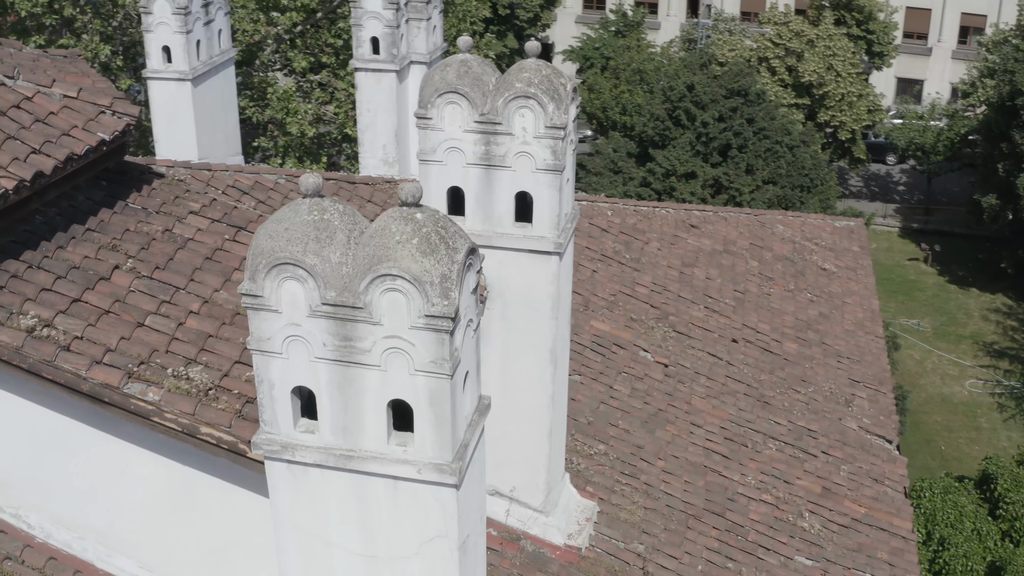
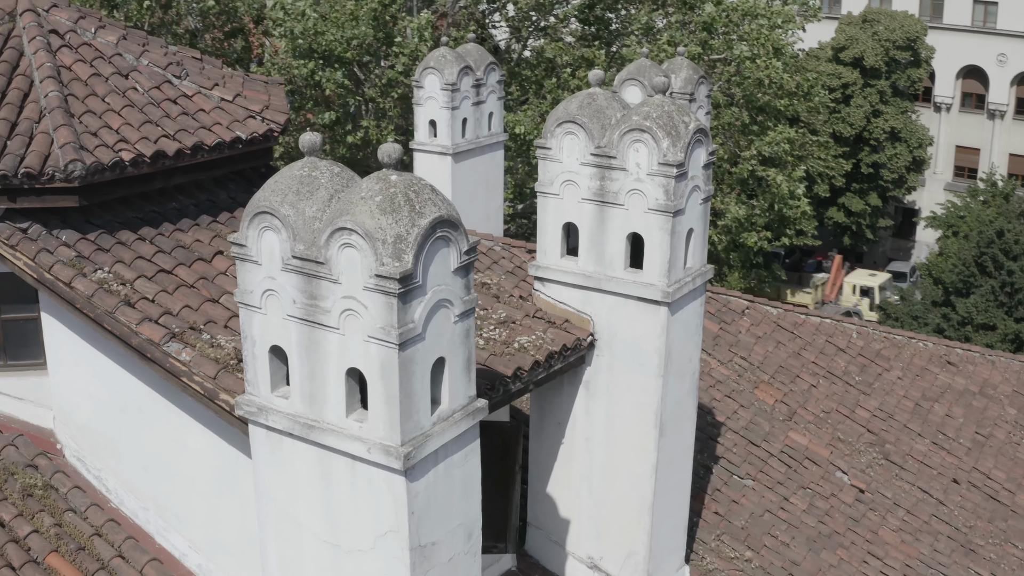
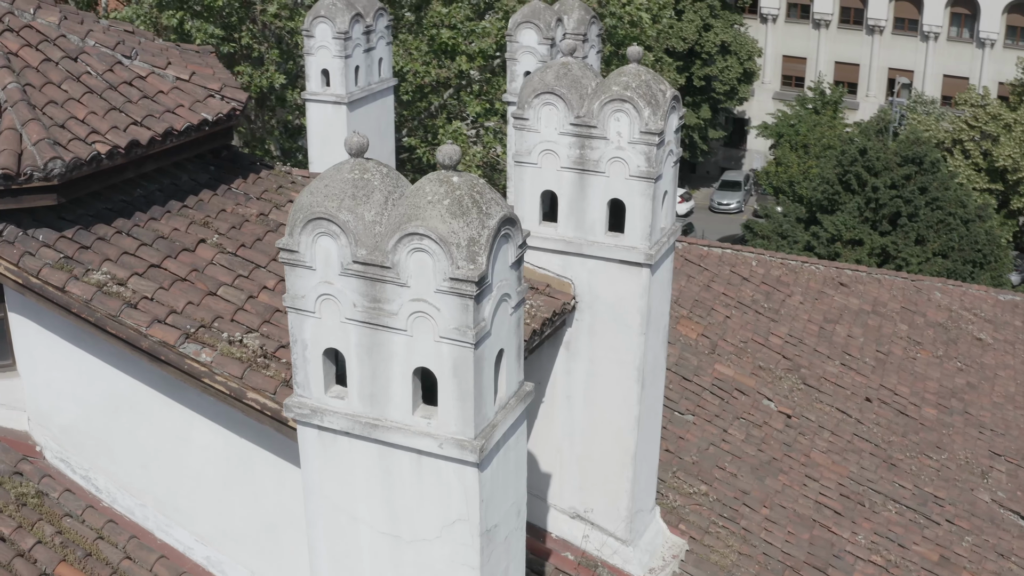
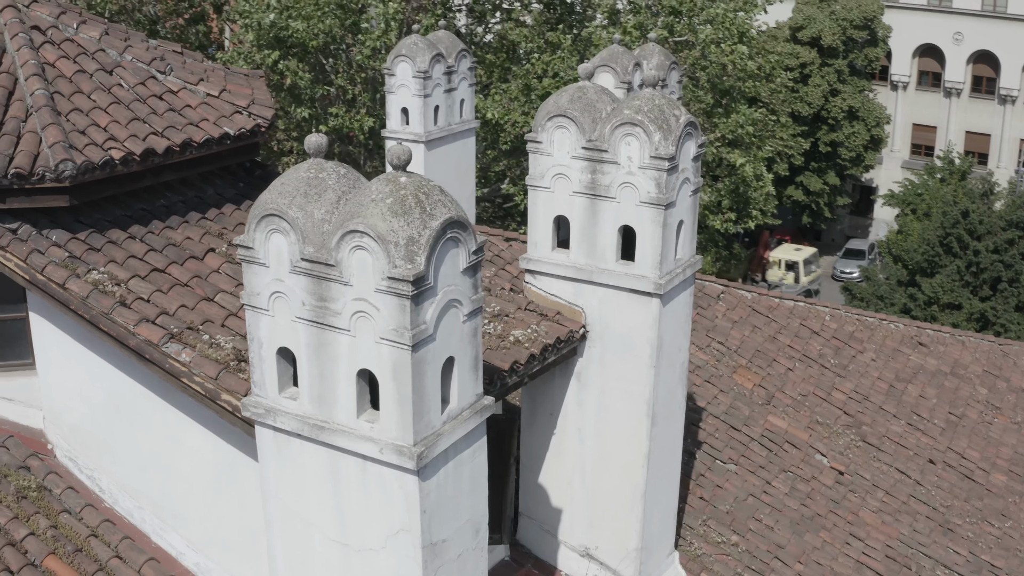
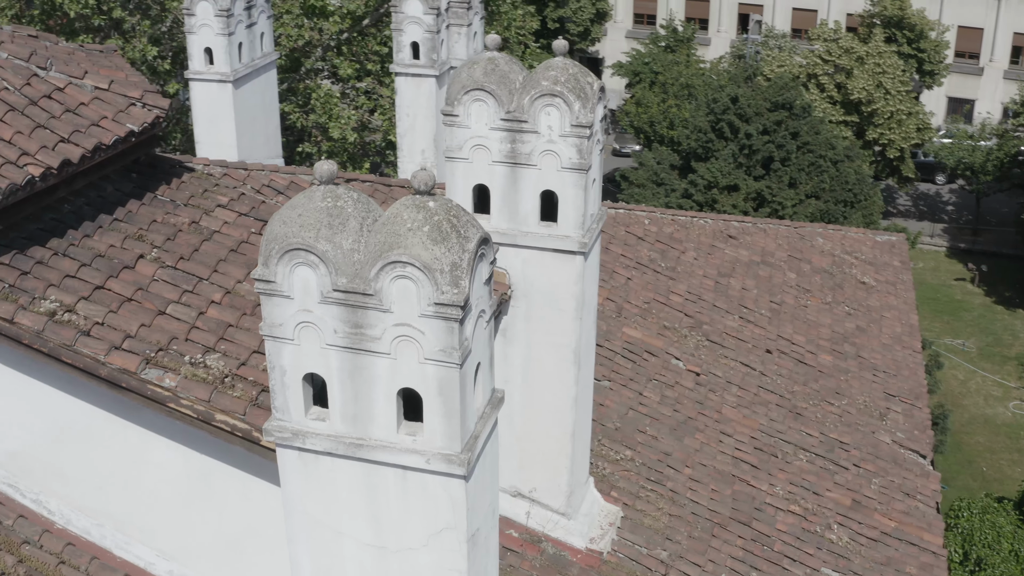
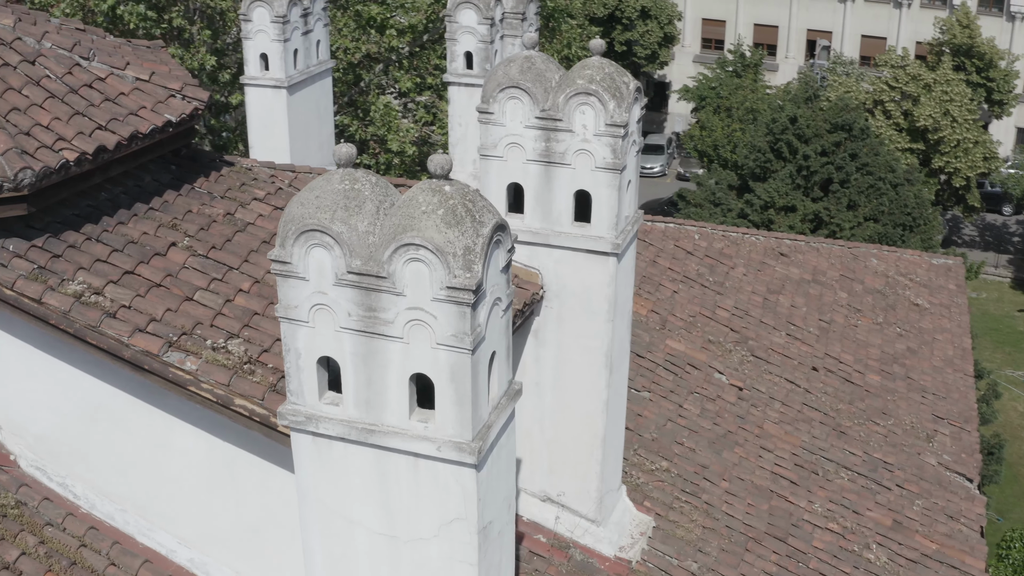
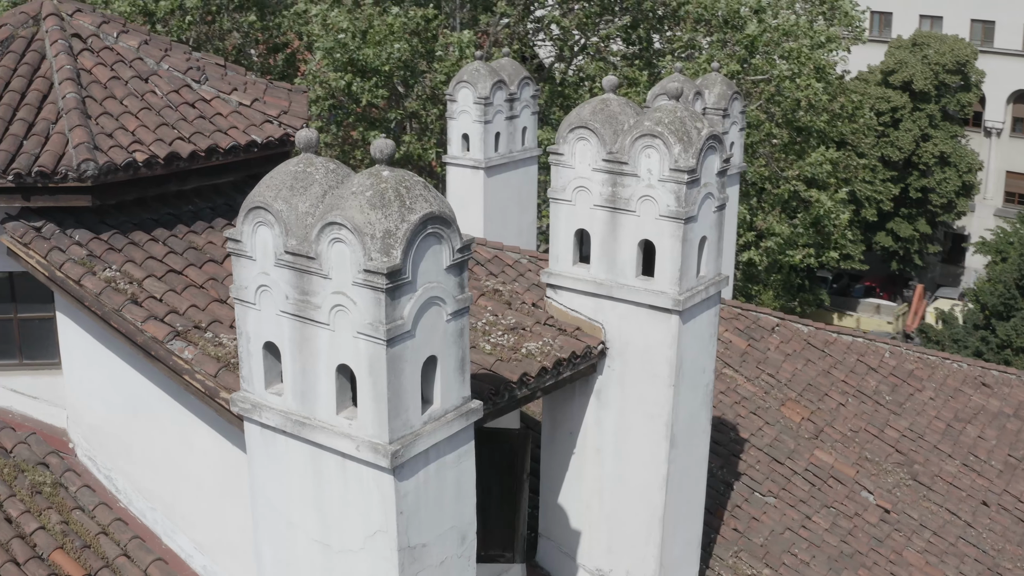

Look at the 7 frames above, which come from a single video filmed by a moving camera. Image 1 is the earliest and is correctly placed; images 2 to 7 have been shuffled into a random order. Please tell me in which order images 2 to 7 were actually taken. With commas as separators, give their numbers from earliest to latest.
5, 6, 3, 4, 2, 7
